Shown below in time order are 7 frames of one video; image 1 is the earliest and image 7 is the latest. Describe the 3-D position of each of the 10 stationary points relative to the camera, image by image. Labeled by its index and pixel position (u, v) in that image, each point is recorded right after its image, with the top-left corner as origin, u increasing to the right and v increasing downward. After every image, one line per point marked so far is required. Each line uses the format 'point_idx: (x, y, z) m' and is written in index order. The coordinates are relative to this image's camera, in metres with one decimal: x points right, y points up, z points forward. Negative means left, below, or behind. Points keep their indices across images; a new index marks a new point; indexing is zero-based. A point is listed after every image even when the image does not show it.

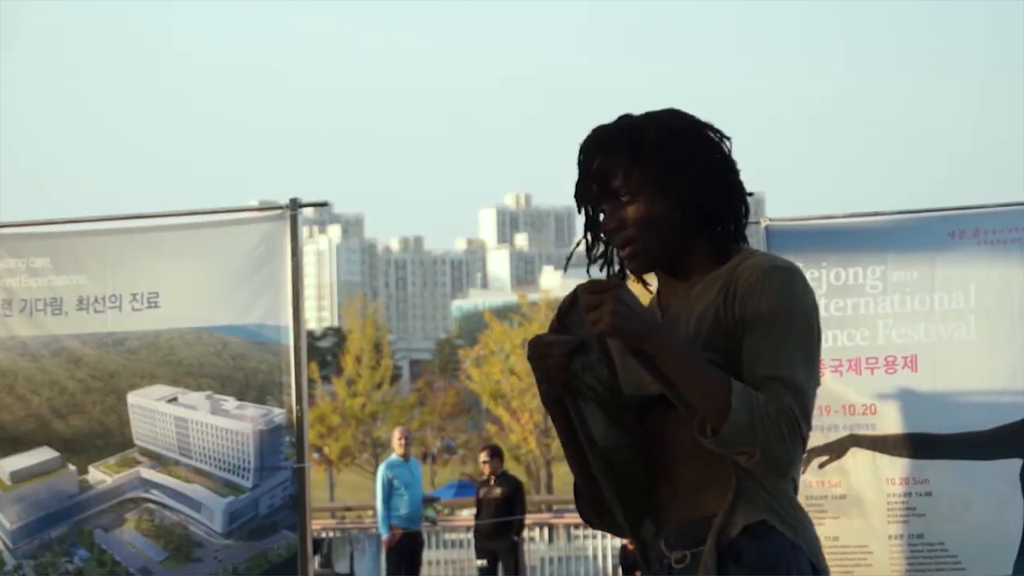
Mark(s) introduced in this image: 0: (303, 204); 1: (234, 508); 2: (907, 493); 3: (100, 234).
0: (-0.9, +0.4, +7.2) m
1: (-1.2, -1.0, +7.3) m
2: (+1.8, -0.9, +7.4) m
3: (-1.8, +0.2, +7.4) m
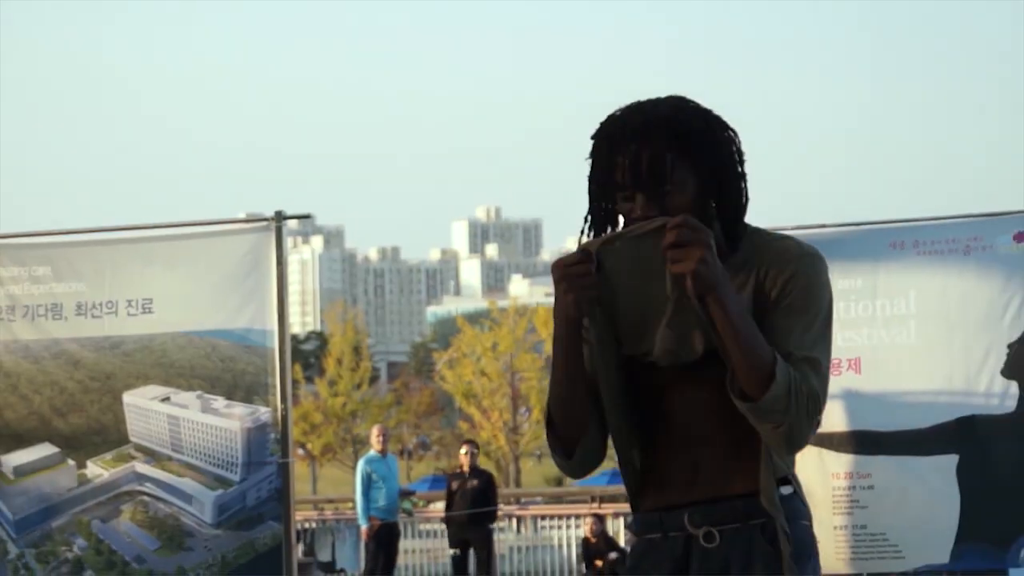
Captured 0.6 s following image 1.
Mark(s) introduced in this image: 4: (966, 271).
0: (-1.0, +0.3, +7.7) m
1: (-1.3, -1.0, +7.8) m
2: (+1.6, -0.9, +8.0) m
3: (-2.0, +0.2, +7.9) m
4: (+2.1, +0.1, +7.9) m
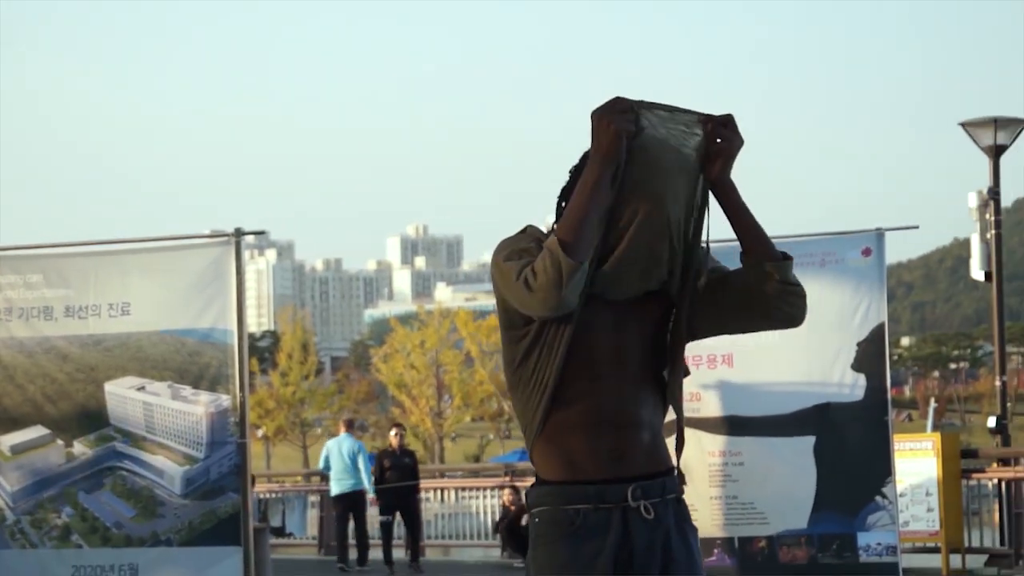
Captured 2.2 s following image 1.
0: (-1.4, +0.3, +9.1) m
1: (-1.8, -1.0, +9.2) m
2: (+1.2, -1.0, +9.4) m
3: (-2.4, +0.2, +9.3) m
4: (+1.7, 0.0, +9.3) m
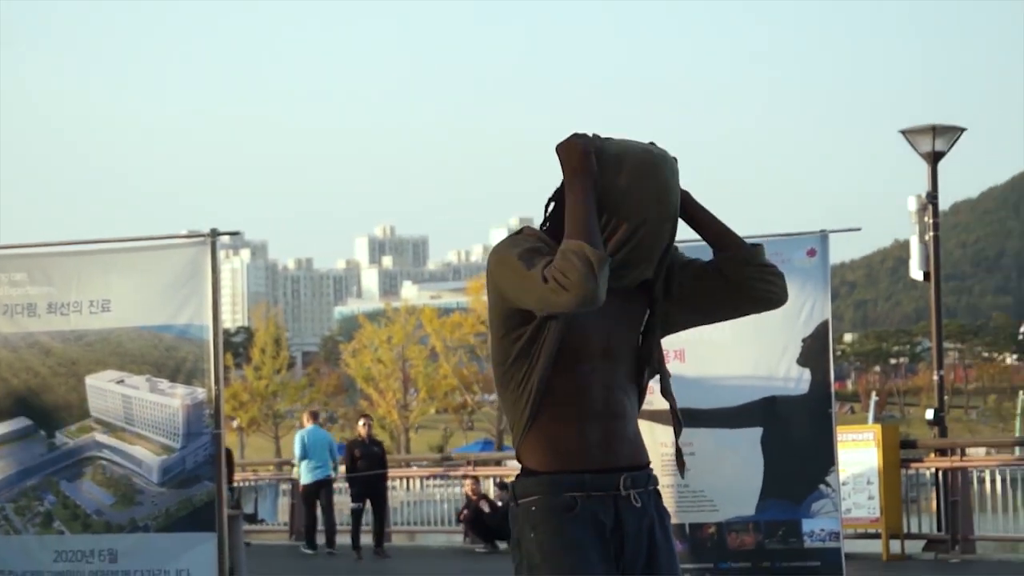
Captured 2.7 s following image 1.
0: (-1.7, +0.3, +9.5) m
1: (-2.0, -1.0, +9.6) m
2: (+1.0, -1.0, +9.9) m
3: (-2.6, +0.2, +9.7) m
4: (+1.5, 0.0, +9.8) m
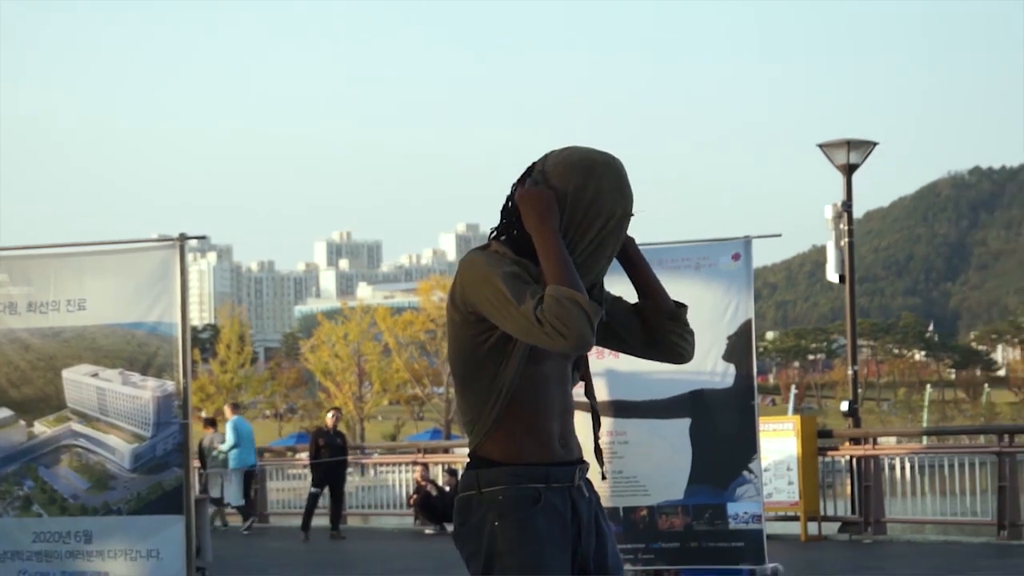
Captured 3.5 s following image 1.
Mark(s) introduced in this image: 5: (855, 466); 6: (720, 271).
0: (-2.0, +0.3, +10.3) m
1: (-2.3, -1.0, +10.4) m
2: (+0.6, -1.0, +10.7) m
3: (-2.9, +0.2, +10.4) m
4: (+1.2, 0.0, +10.6) m
5: (+2.8, -1.4, +13.8) m
6: (+1.3, +0.1, +10.6) m
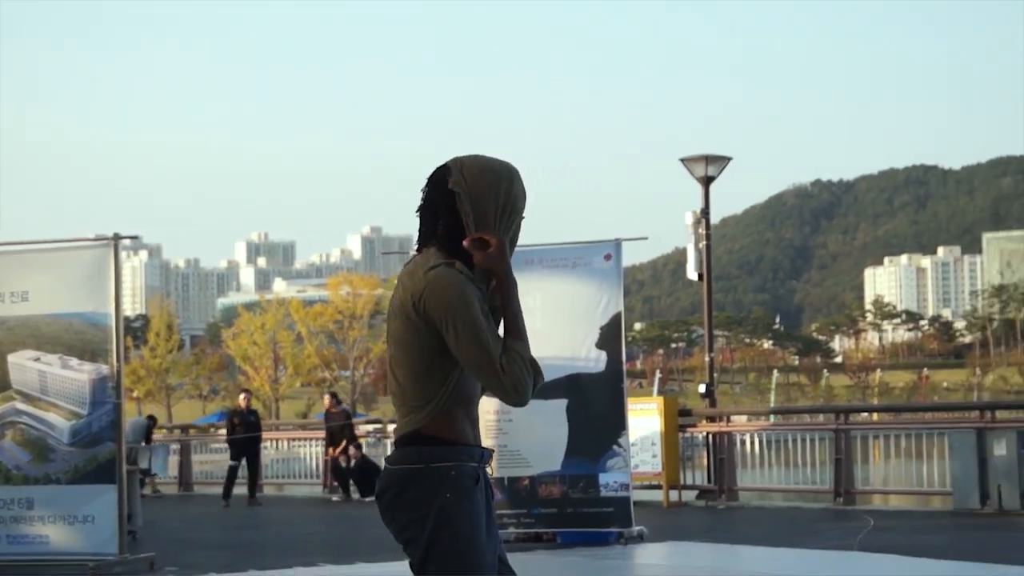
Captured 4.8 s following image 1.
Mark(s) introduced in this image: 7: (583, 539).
0: (-2.7, +0.3, +11.6) m
1: (-3.0, -1.0, +11.6) m
2: (-0.1, -0.9, +12.1) m
3: (-3.6, +0.2, +11.7) m
4: (+0.4, +0.1, +12.1) m
5: (+1.9, -1.4, +15.3) m
6: (+0.6, +0.1, +12.1) m
7: (+0.5, -1.8, +12.3) m
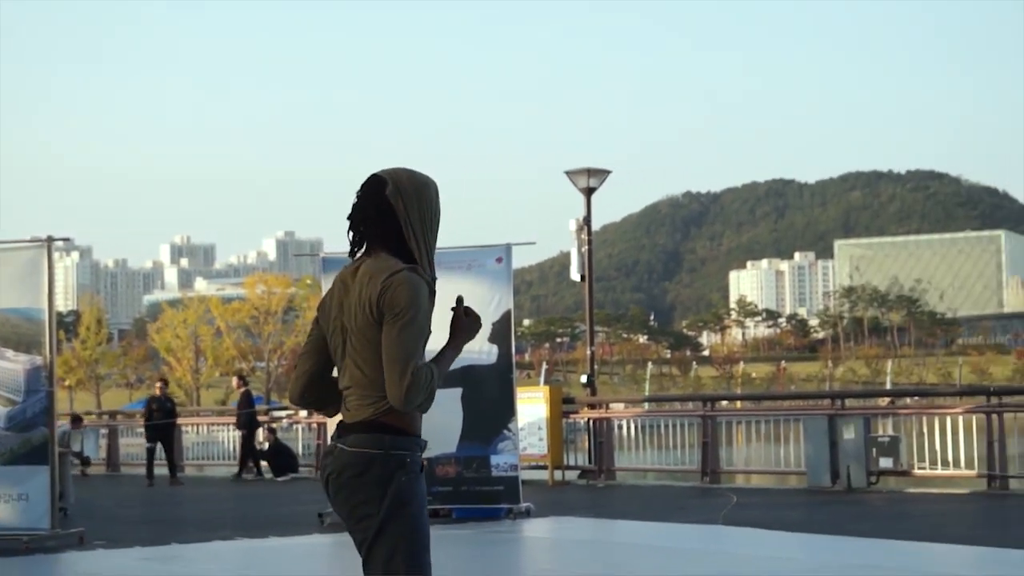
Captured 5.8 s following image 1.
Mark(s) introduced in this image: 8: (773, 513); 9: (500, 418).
0: (-3.4, +0.4, +12.7) m
1: (-3.8, -0.9, +12.7) m
2: (-0.9, -0.9, +13.4) m
3: (-4.4, +0.3, +12.7) m
4: (-0.4, +0.1, +13.4) m
5: (+0.9, -1.4, +16.7) m
6: (-0.2, +0.1, +13.4) m
7: (-0.3, -1.8, +13.6) m
8: (+2.1, -1.8, +13.5) m
9: (-0.1, -1.0, +13.3) m
